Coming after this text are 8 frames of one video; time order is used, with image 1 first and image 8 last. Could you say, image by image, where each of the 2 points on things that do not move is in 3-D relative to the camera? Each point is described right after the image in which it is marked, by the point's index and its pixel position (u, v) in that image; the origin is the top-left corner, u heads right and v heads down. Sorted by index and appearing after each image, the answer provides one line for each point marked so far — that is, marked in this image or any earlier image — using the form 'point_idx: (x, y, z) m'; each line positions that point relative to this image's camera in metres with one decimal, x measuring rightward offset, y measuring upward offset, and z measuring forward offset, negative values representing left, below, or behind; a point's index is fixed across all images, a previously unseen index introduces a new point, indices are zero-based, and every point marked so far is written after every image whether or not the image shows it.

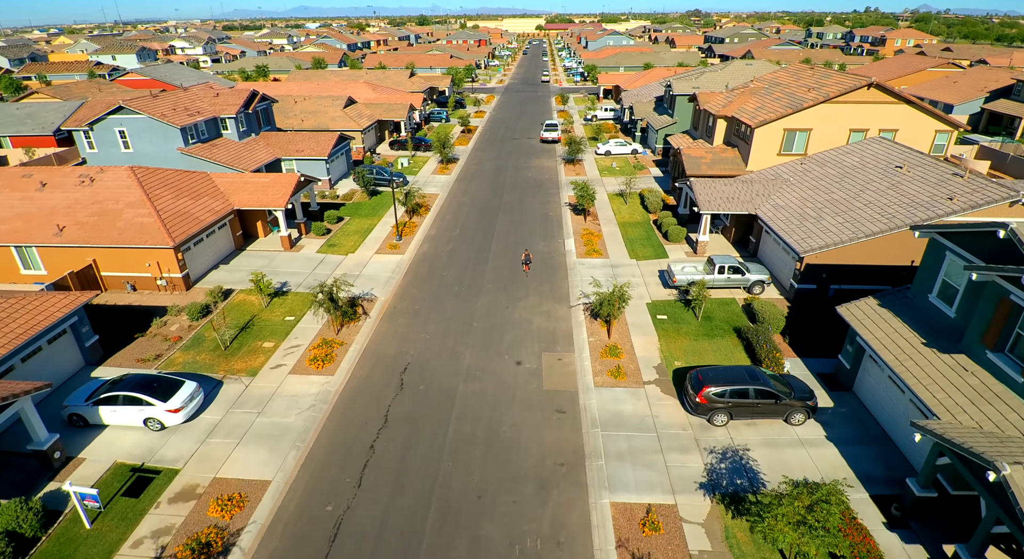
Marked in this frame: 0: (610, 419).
0: (+3.2, -4.6, +16.9) m
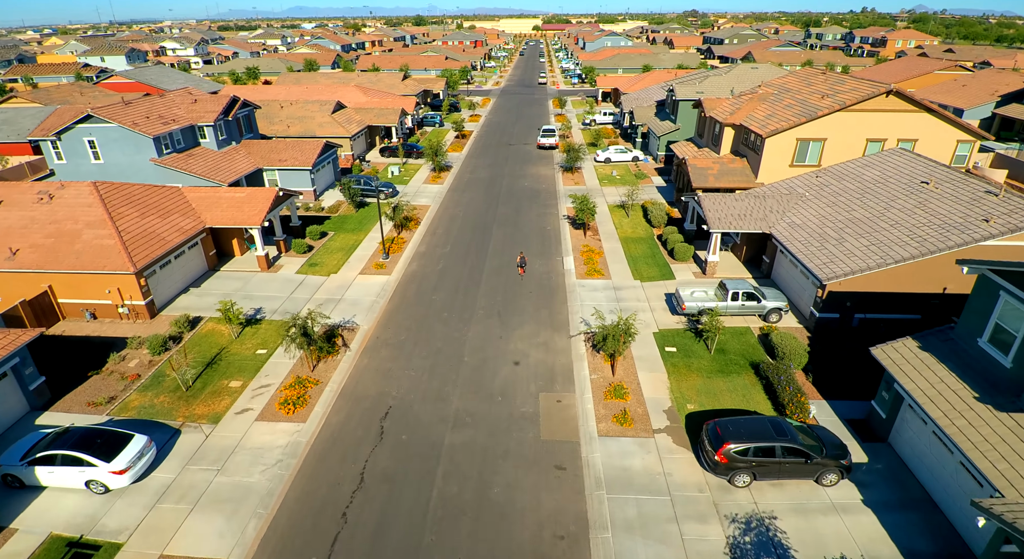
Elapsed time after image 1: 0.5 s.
0: (+3.0, -5.7, +14.9) m
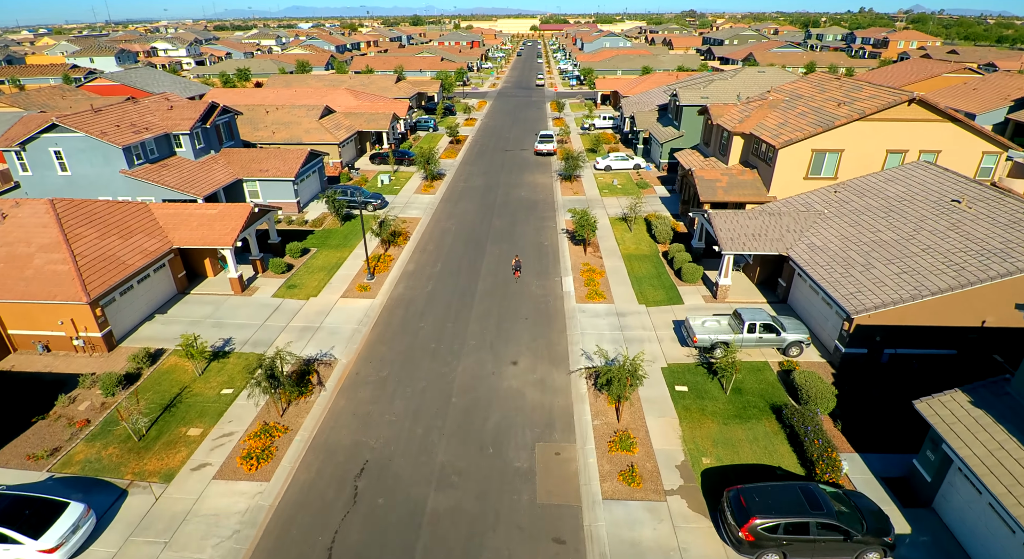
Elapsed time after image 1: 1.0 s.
0: (+2.8, -6.9, +12.9) m
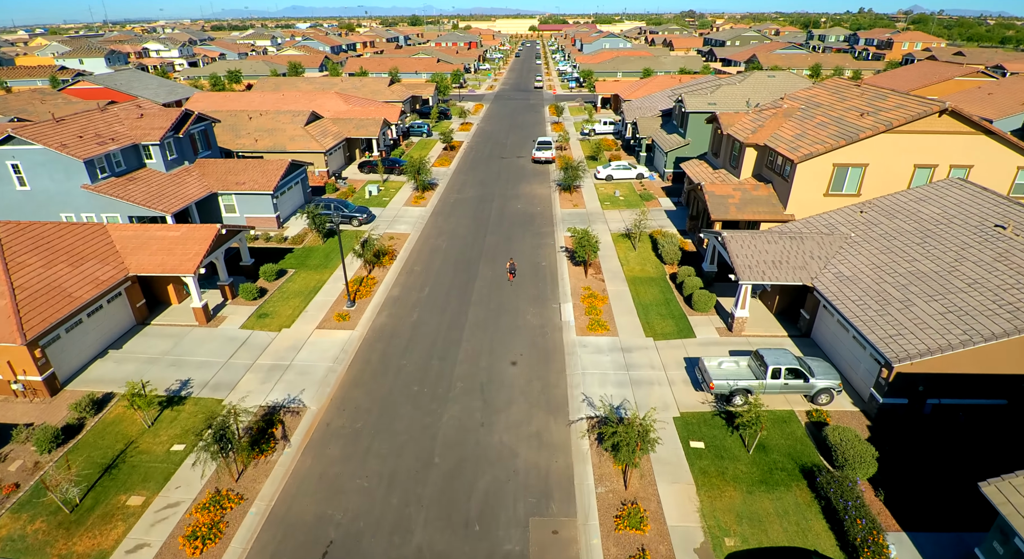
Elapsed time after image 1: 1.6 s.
0: (+2.6, -8.1, +10.6) m
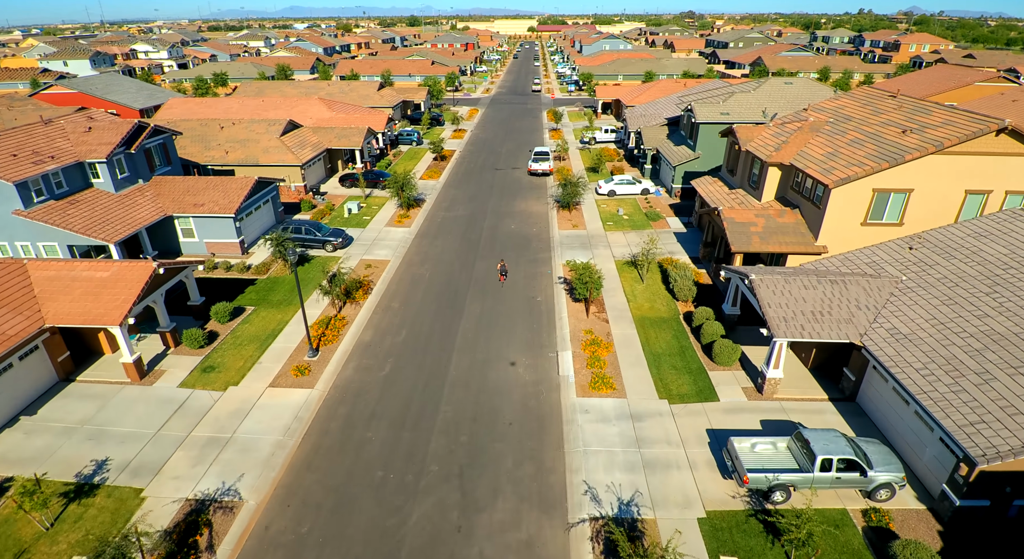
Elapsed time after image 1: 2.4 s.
0: (+2.2, -9.9, +7.2) m
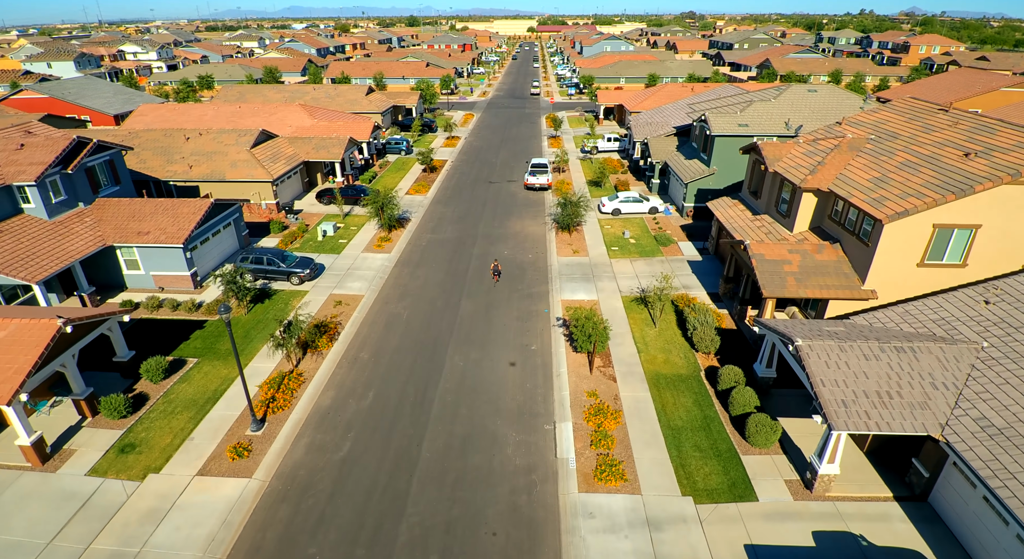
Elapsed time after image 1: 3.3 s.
0: (+1.7, -11.8, +3.6) m
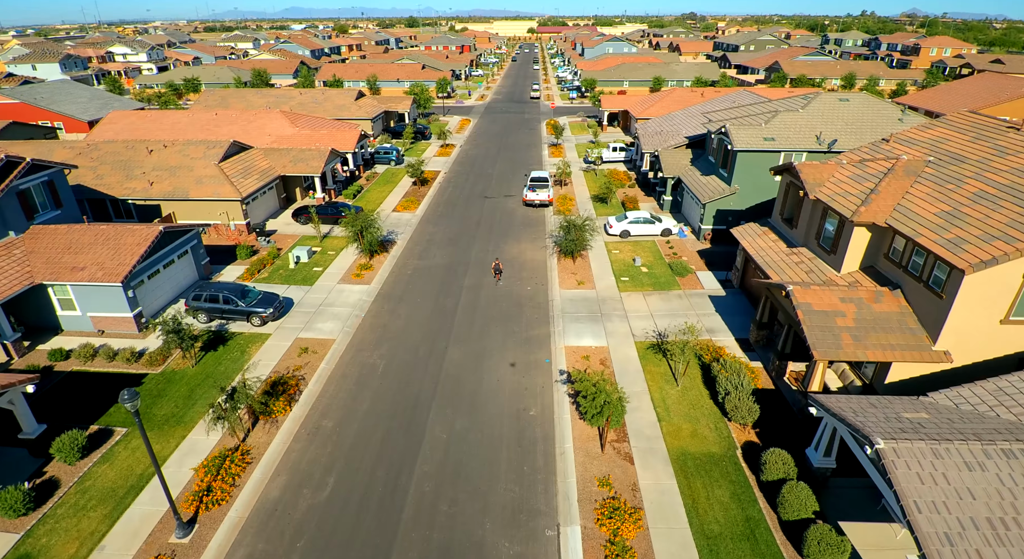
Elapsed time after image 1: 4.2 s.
0: (+1.6, -13.5, +0.1) m
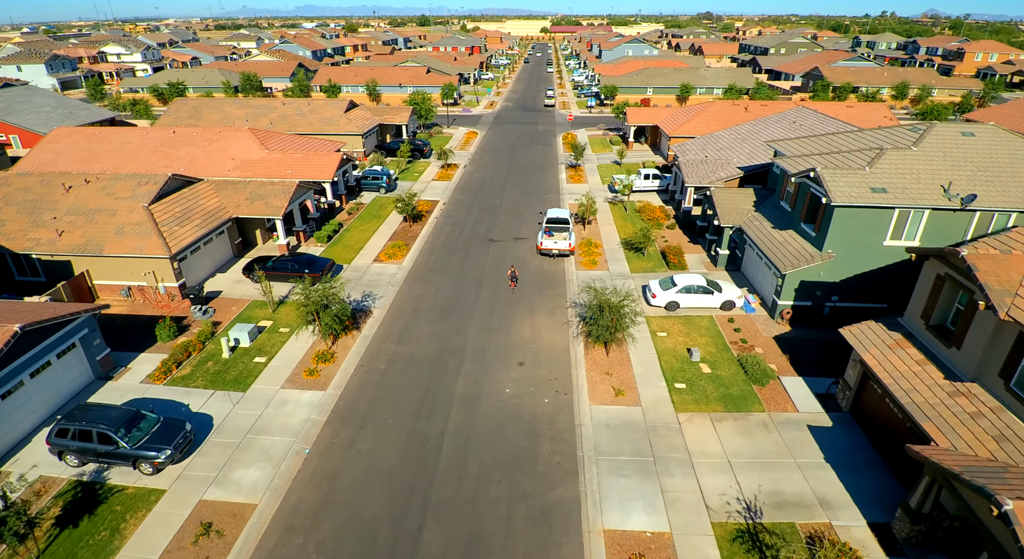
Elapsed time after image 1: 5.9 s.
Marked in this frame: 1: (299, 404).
0: (+1.3, -17.4, -7.1) m
1: (-7.4, -4.4, +18.2) m
